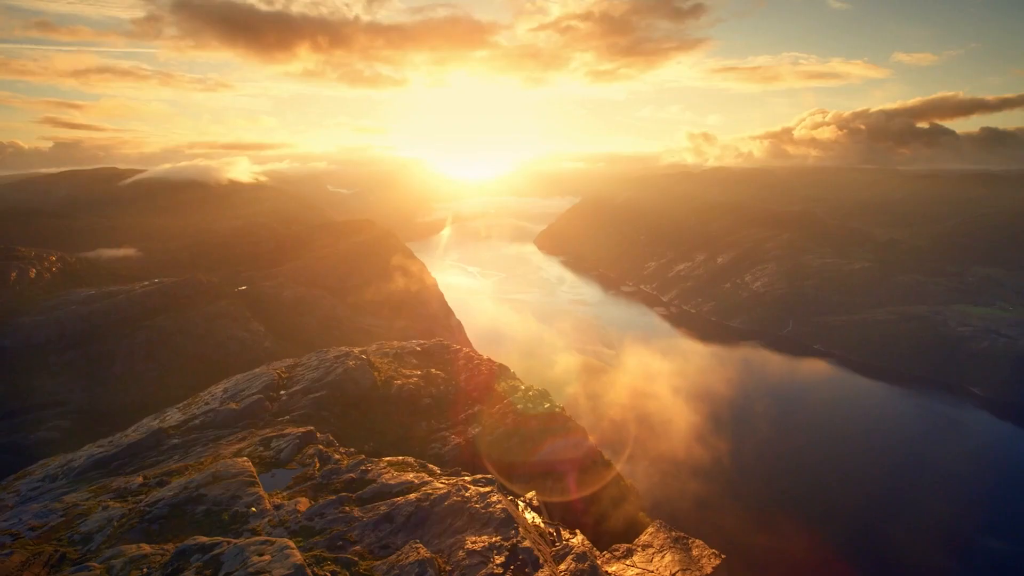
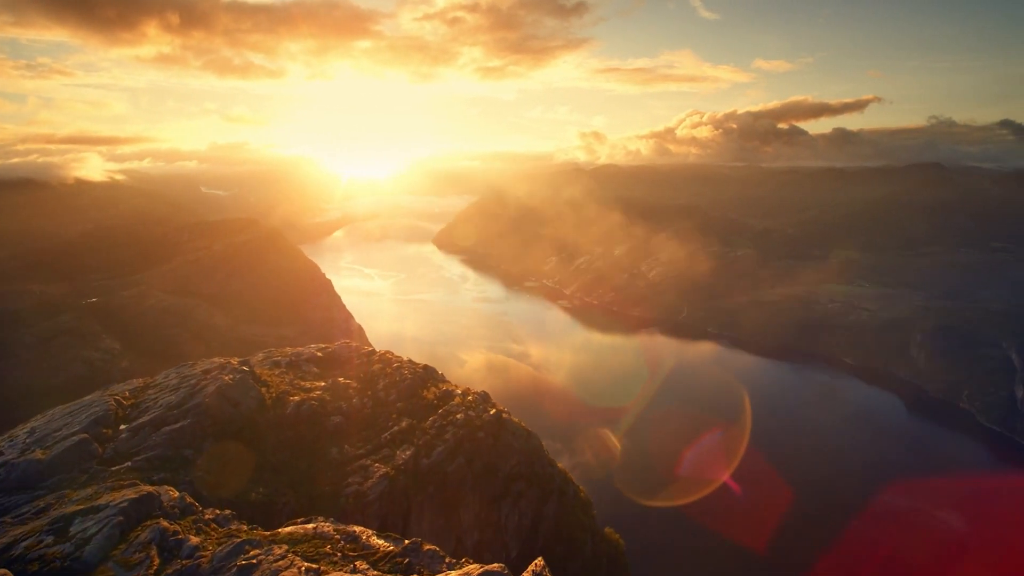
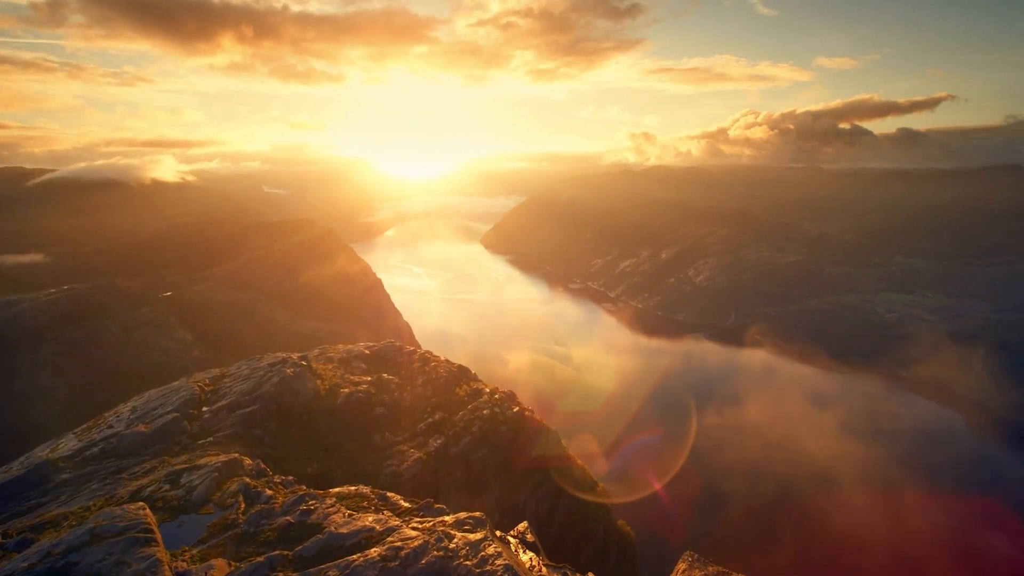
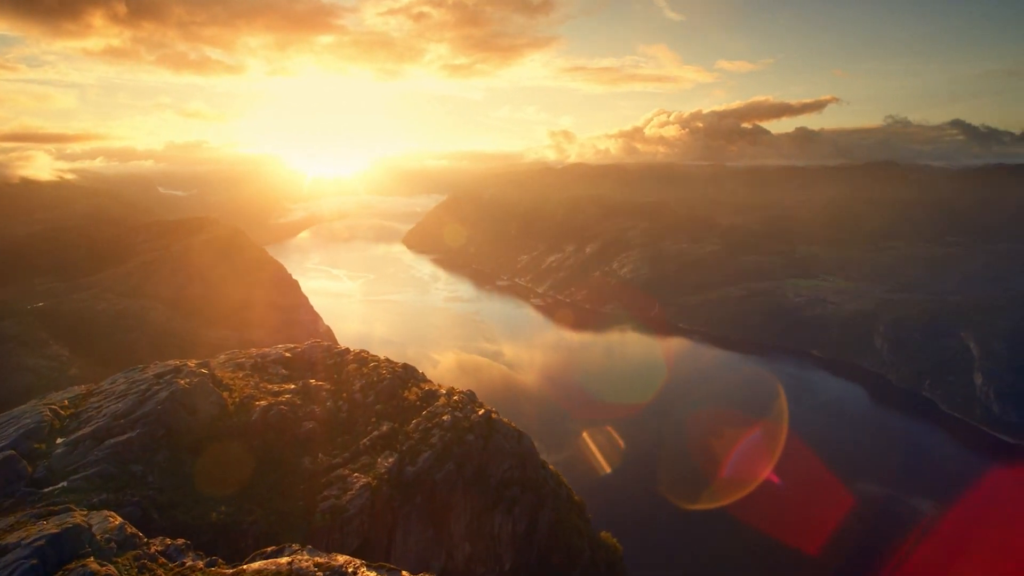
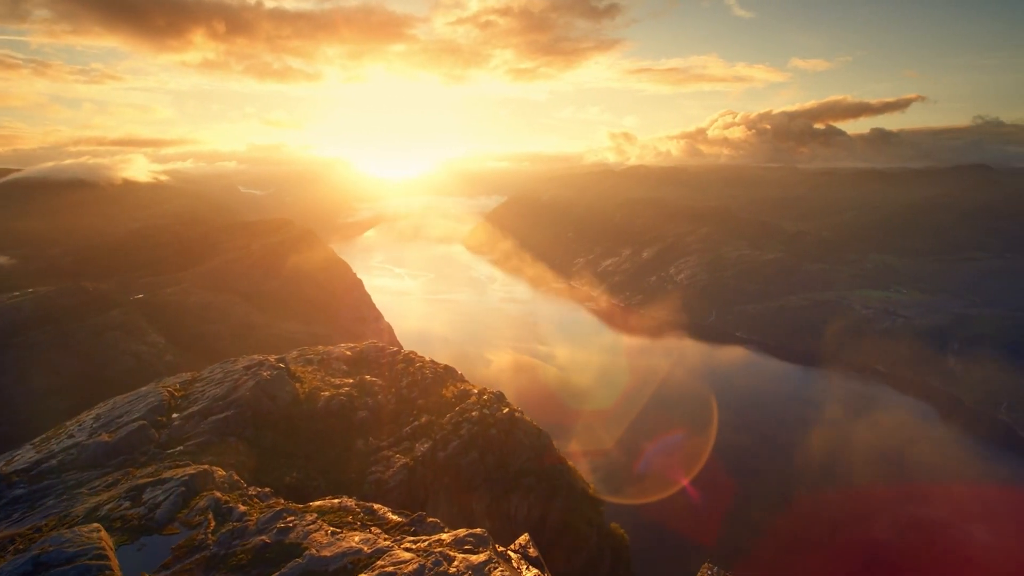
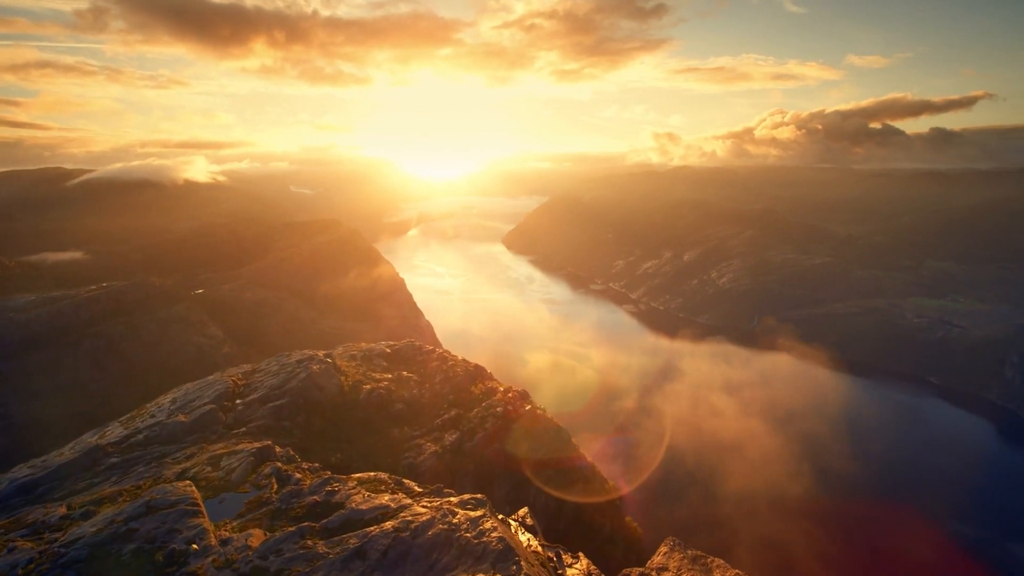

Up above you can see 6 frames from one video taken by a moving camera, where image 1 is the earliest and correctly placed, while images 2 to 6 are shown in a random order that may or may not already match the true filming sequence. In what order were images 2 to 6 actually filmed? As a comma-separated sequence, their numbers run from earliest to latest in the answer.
6, 3, 5, 2, 4
